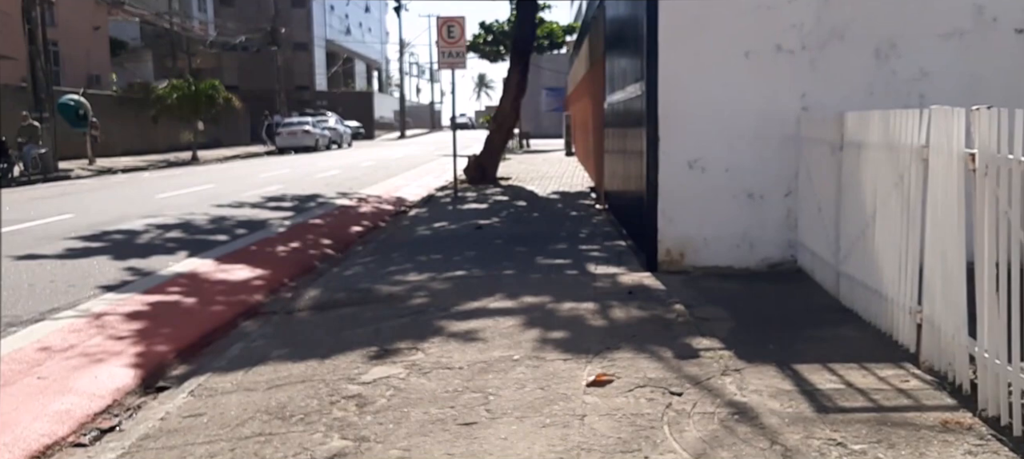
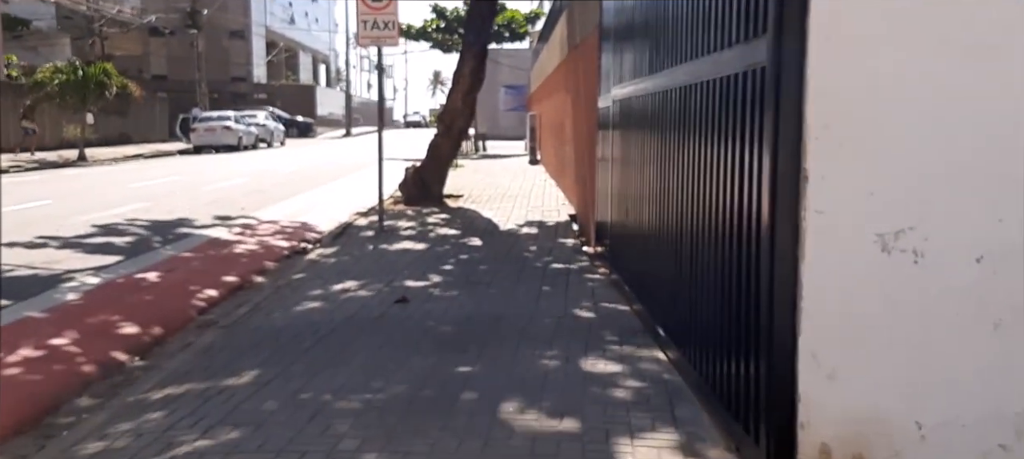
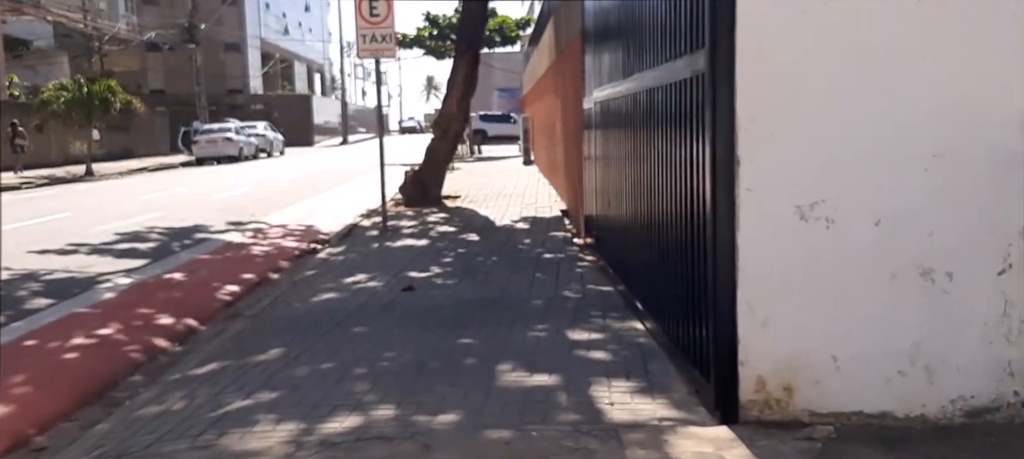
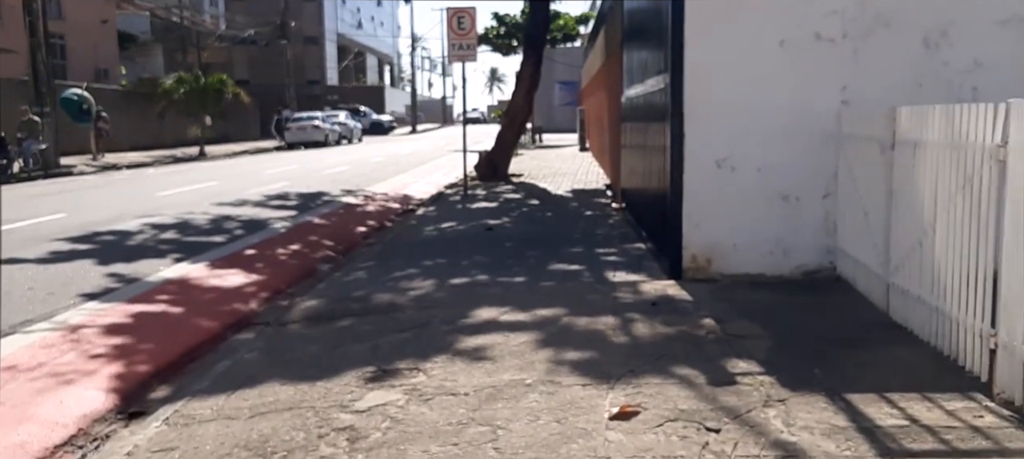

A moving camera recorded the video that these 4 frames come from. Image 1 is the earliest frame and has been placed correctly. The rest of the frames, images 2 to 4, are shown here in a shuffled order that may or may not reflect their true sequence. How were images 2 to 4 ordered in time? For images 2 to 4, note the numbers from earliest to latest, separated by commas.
4, 3, 2
